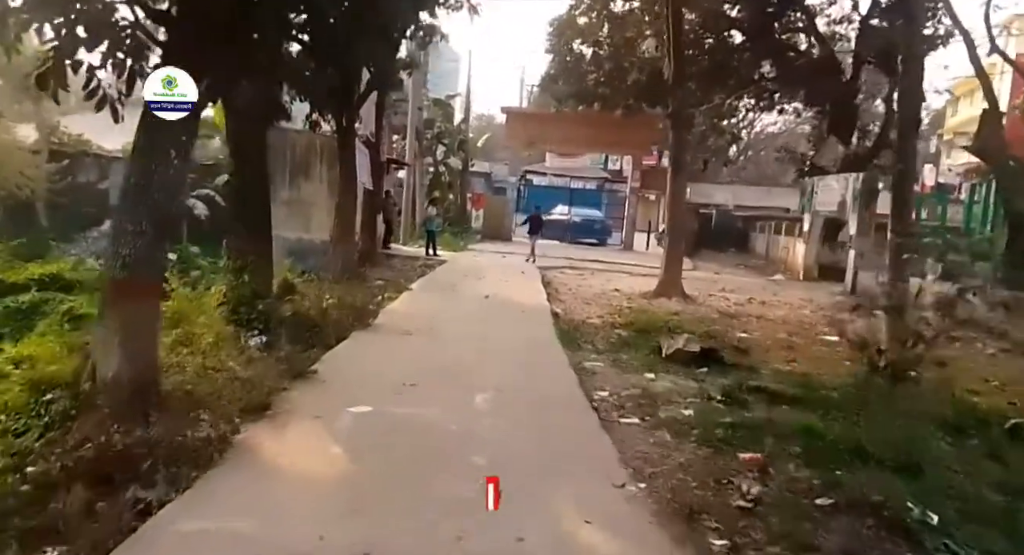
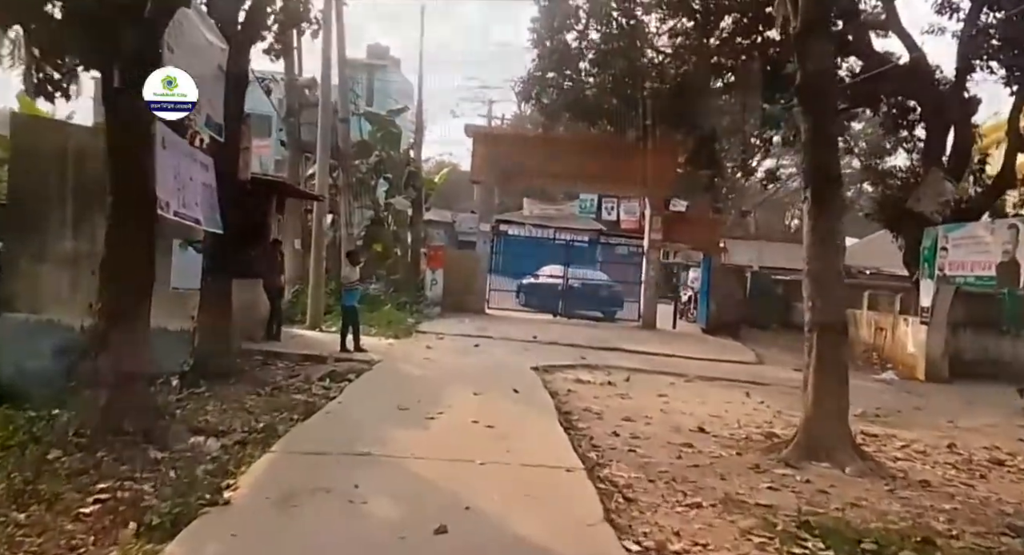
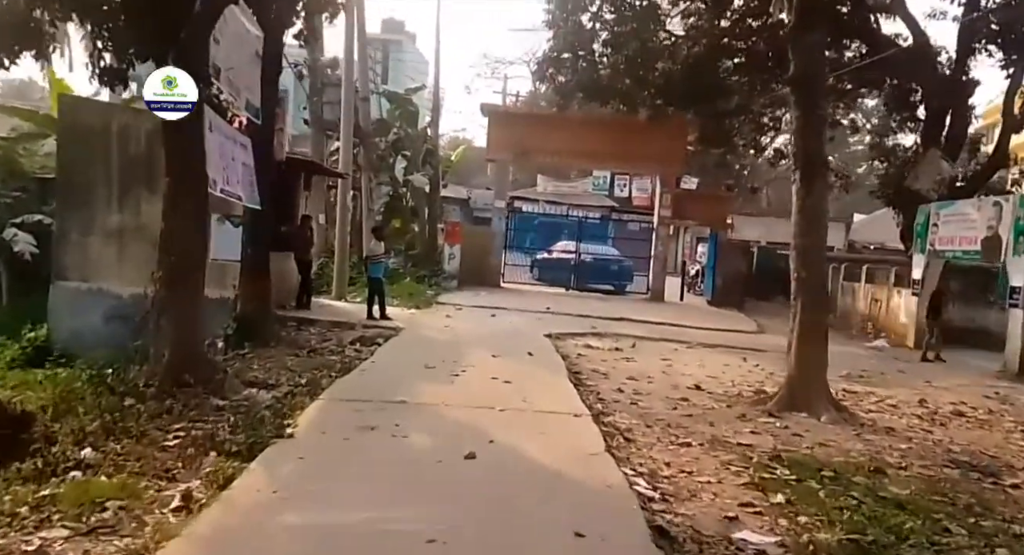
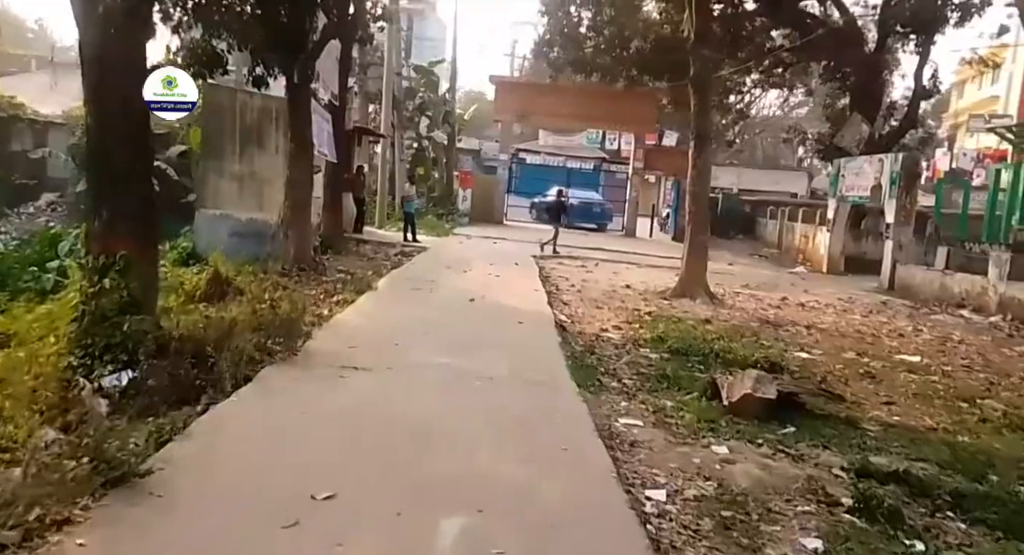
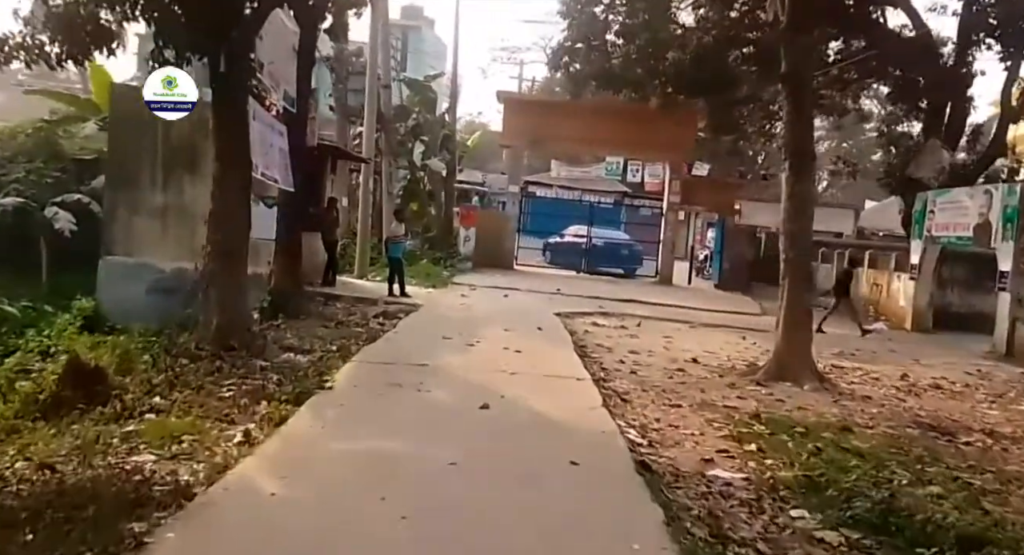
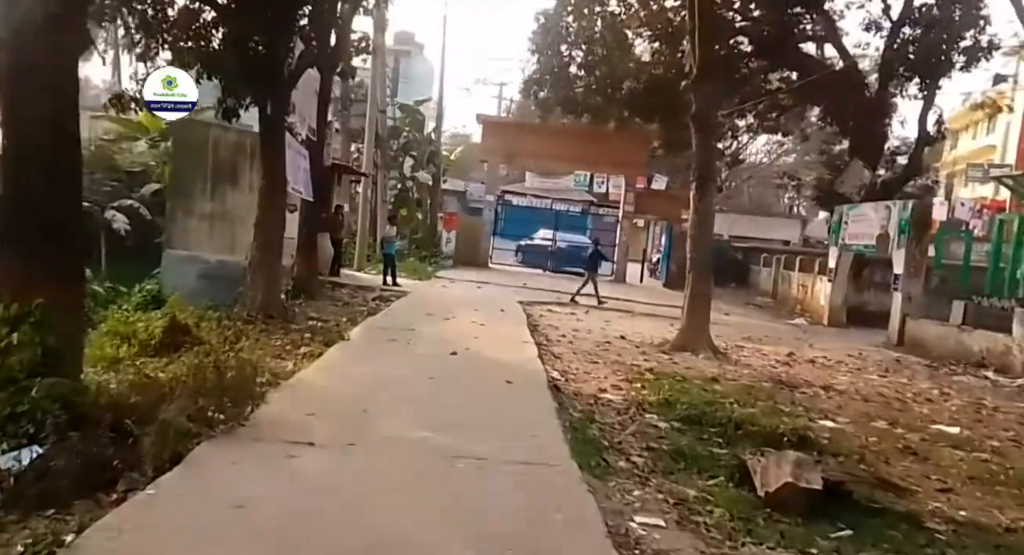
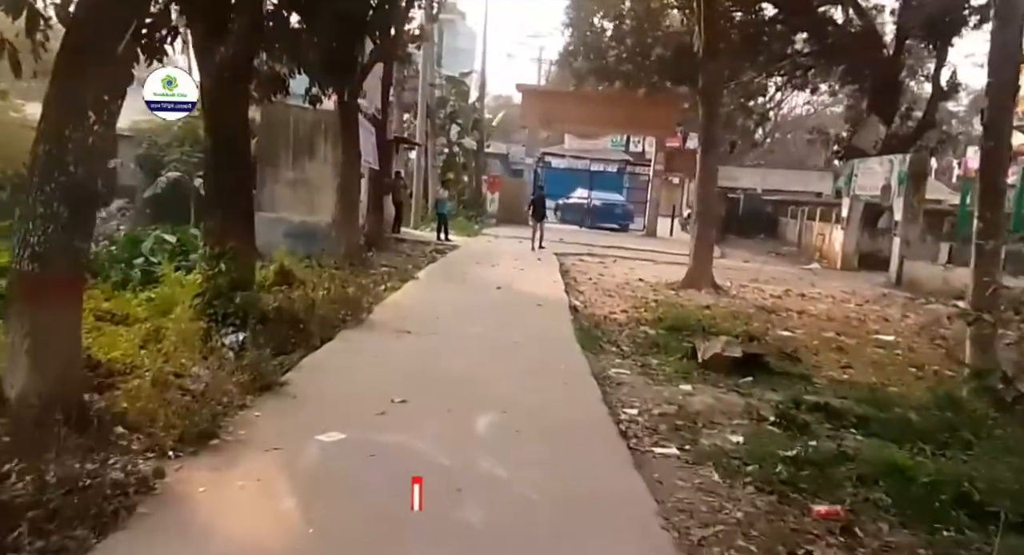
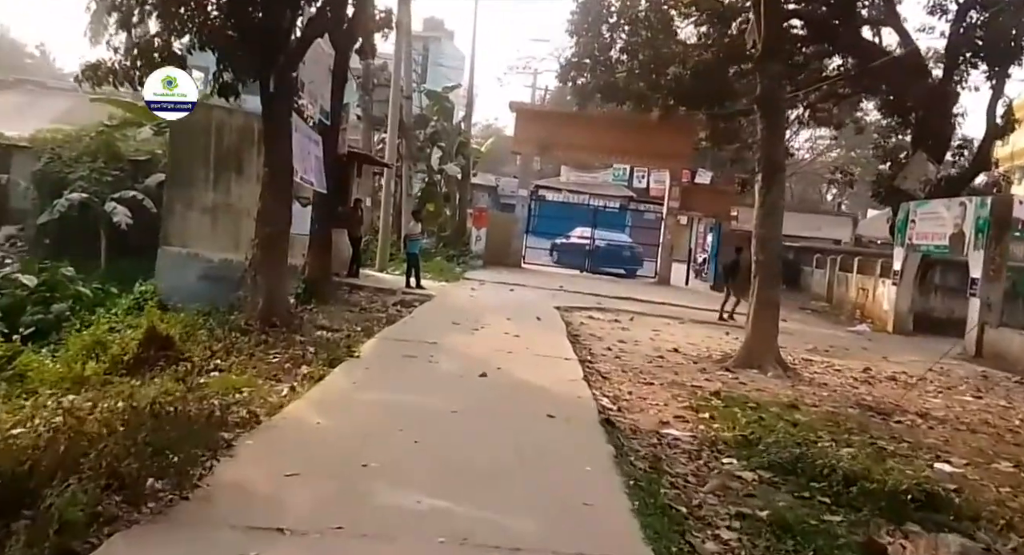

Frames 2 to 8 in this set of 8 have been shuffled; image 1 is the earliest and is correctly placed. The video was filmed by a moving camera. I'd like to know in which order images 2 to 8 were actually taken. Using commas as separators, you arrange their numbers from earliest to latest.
7, 4, 6, 8, 5, 3, 2
